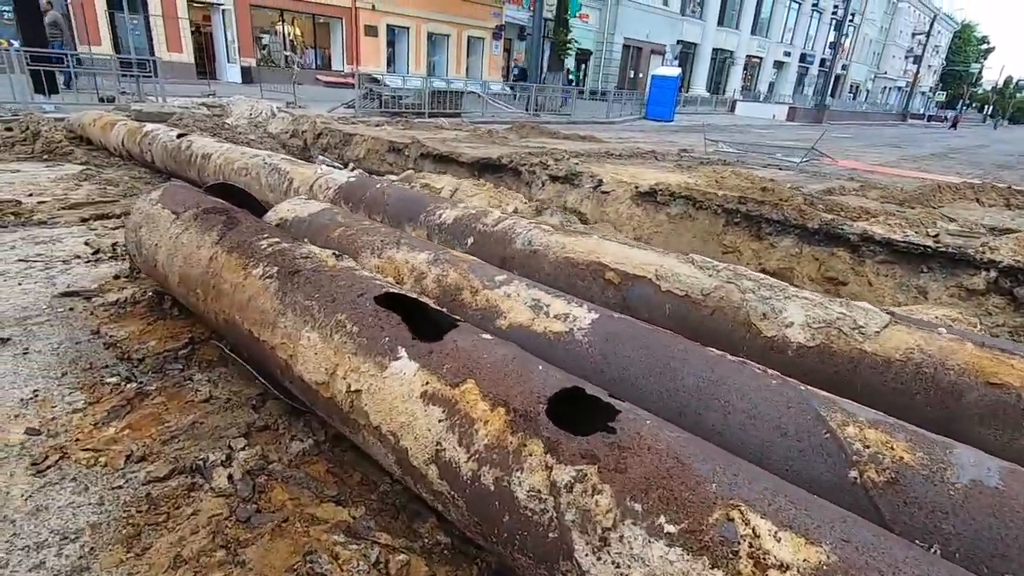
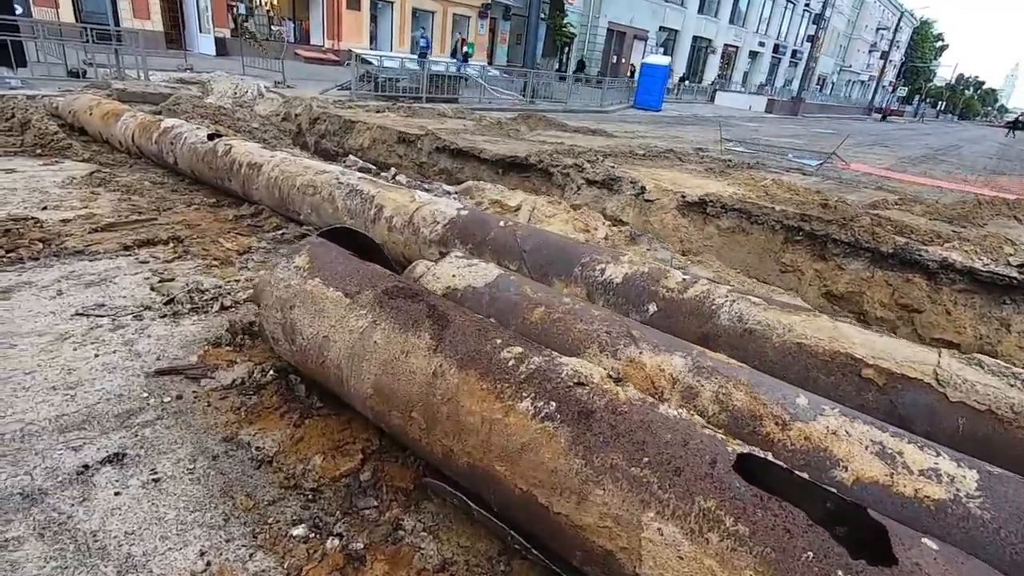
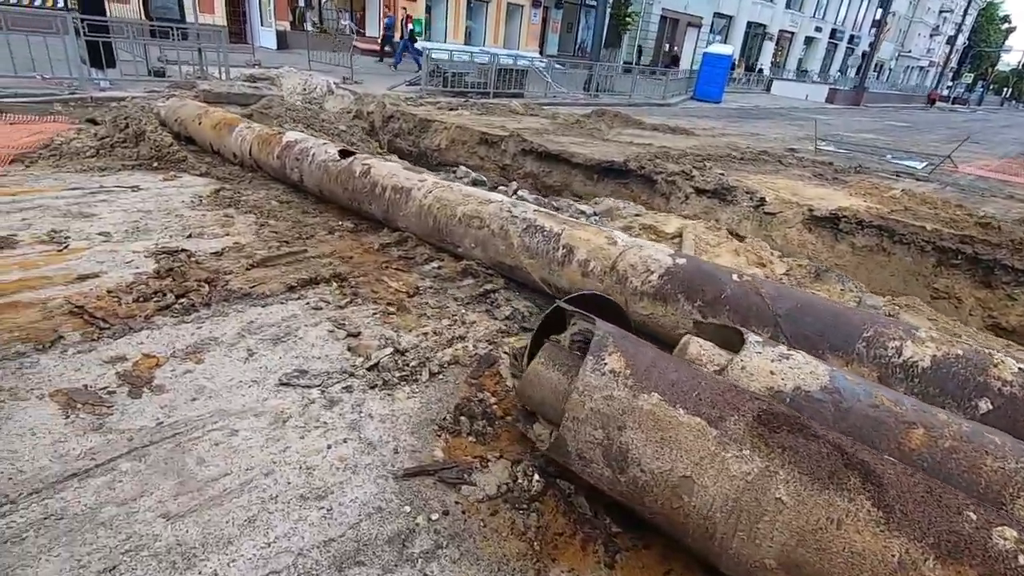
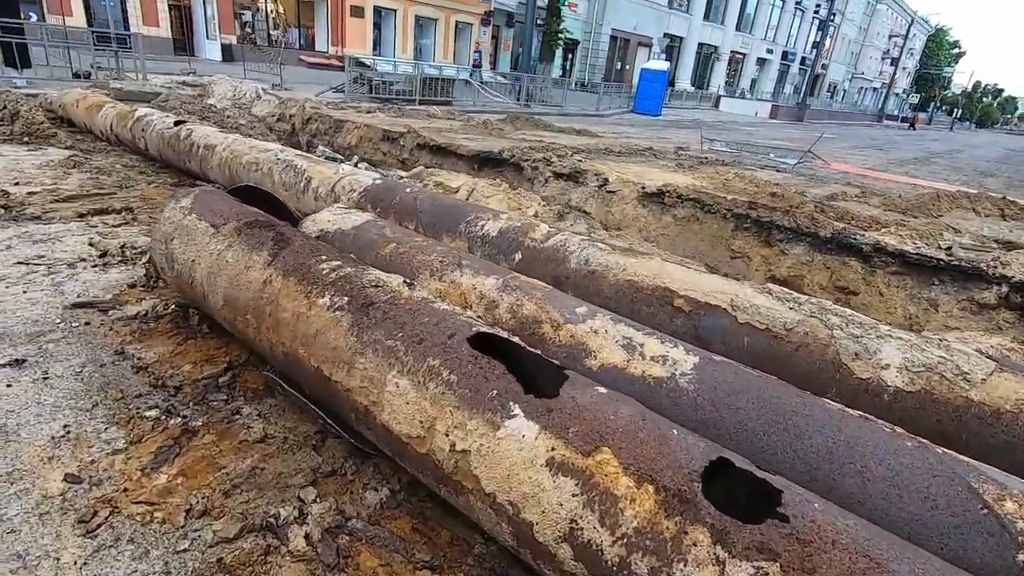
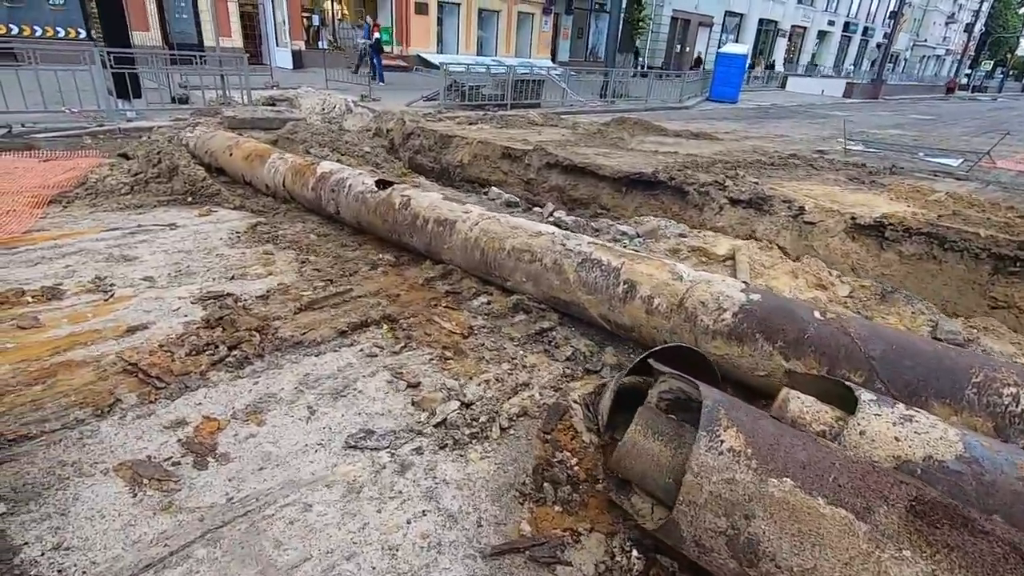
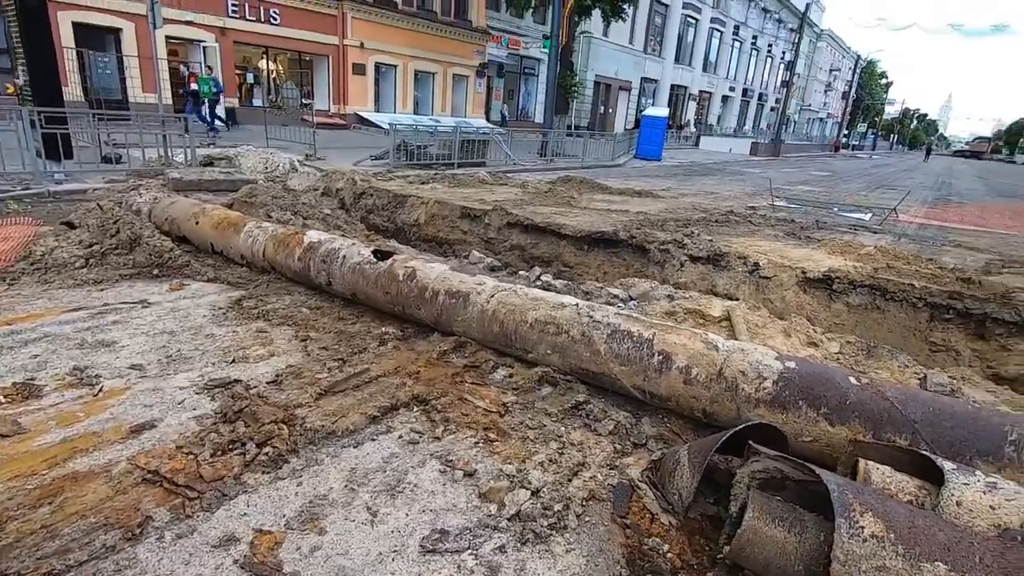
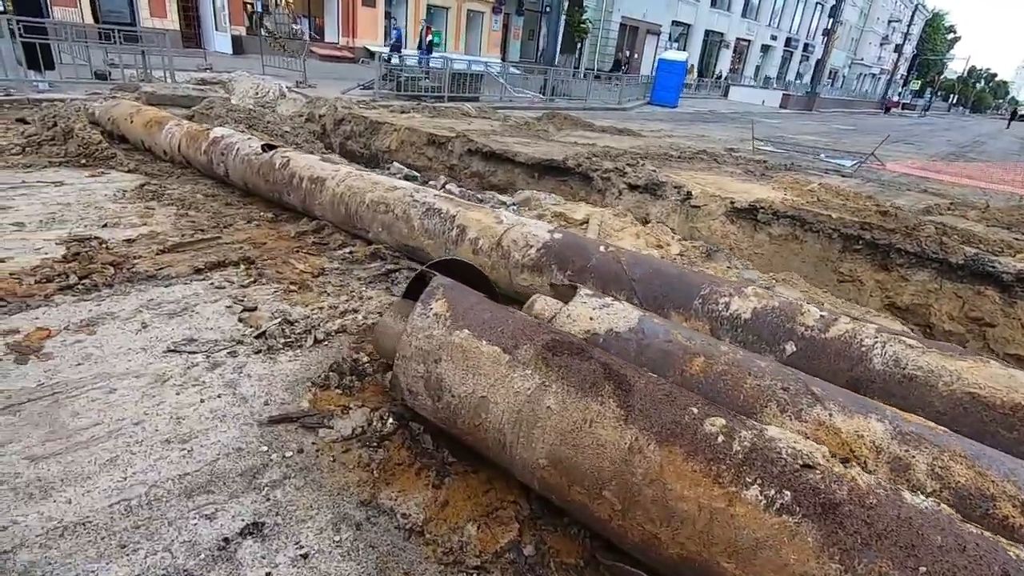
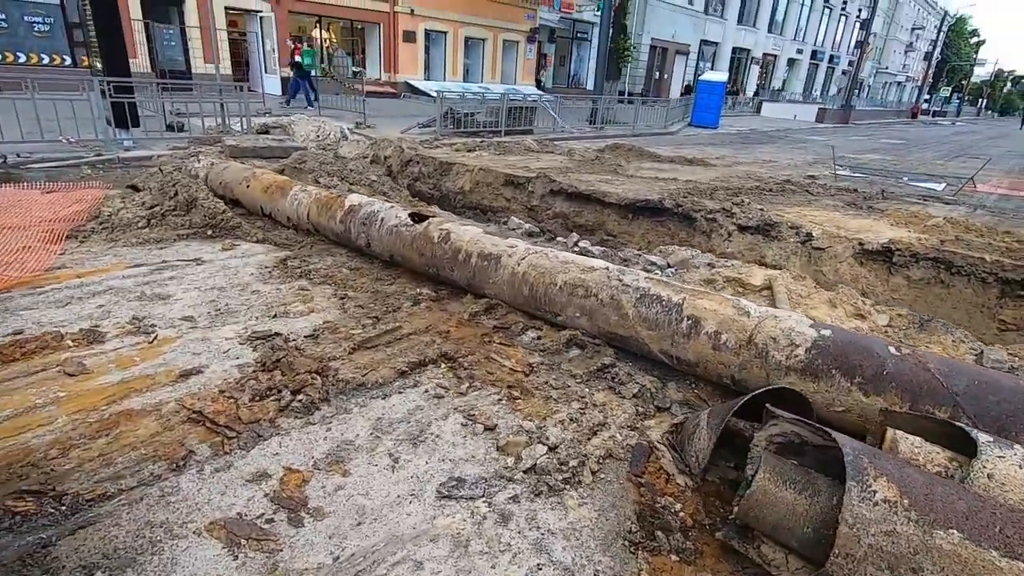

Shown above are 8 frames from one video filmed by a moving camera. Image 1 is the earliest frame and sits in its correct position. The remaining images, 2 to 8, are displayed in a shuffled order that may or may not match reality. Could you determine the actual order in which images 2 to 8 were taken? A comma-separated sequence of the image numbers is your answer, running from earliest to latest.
4, 2, 7, 3, 5, 8, 6
